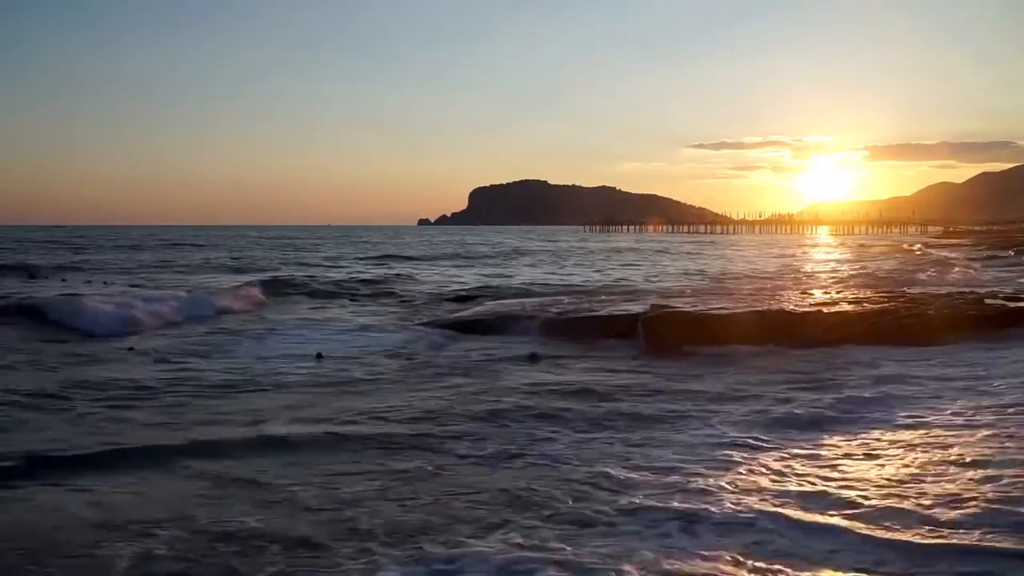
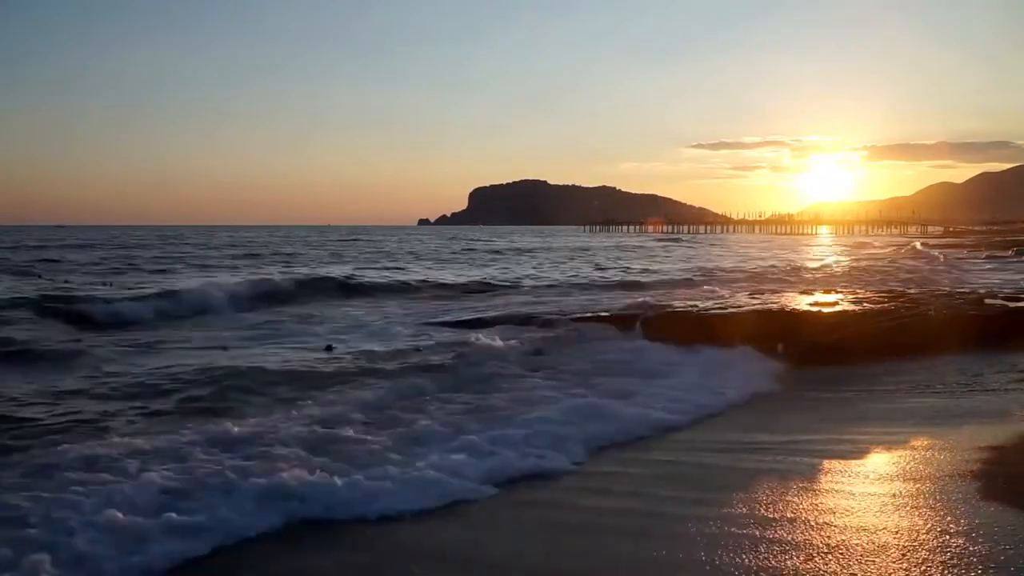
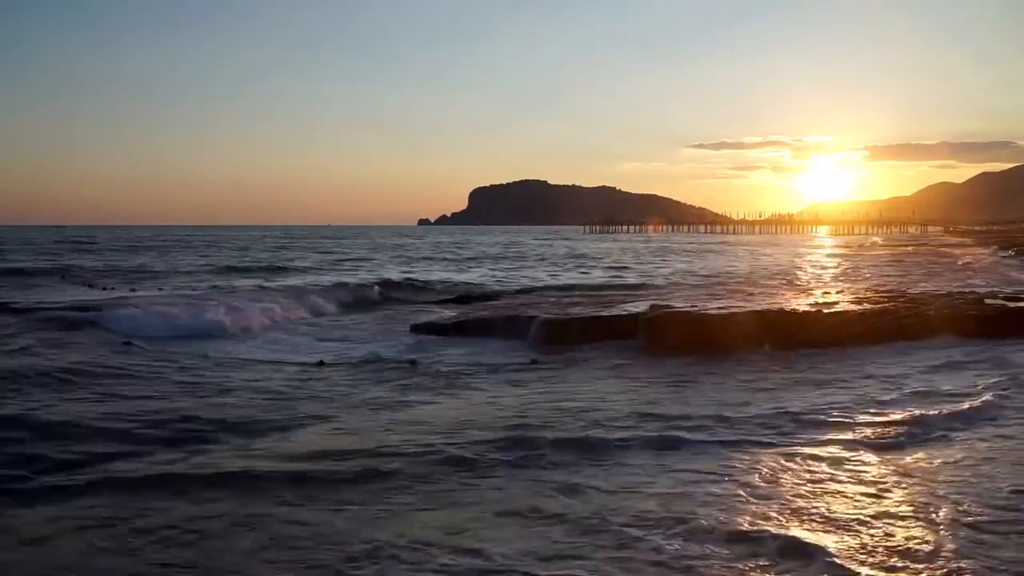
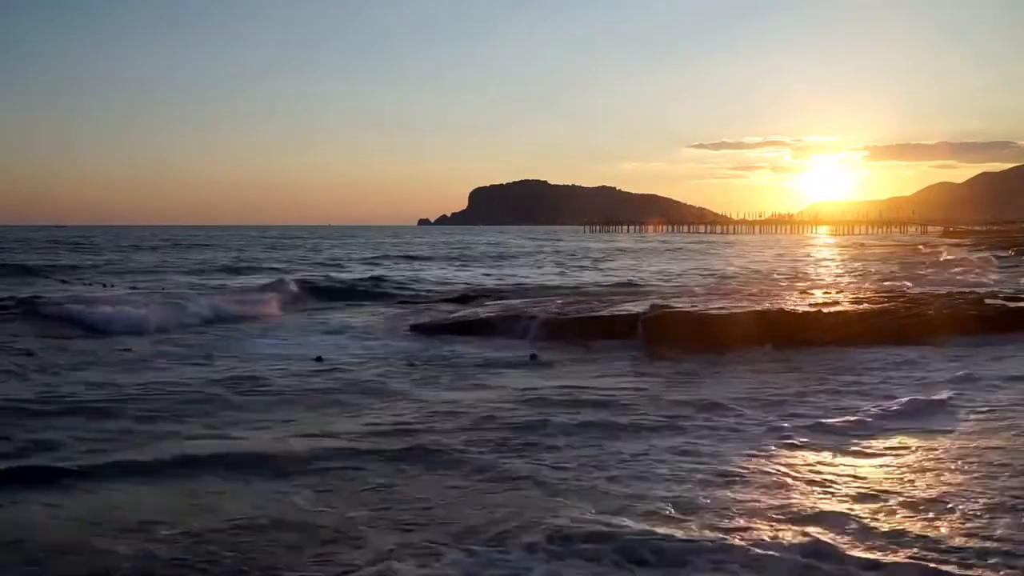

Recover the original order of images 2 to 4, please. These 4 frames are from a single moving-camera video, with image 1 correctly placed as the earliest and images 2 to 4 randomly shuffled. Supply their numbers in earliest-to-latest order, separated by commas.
4, 3, 2
